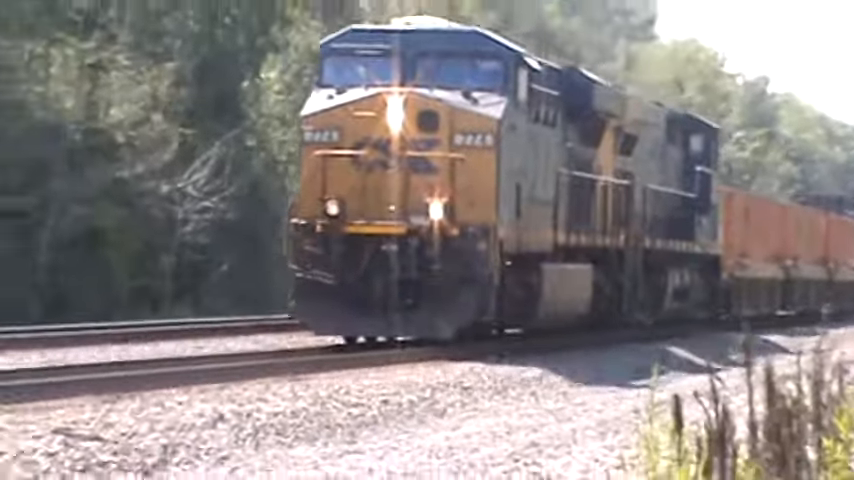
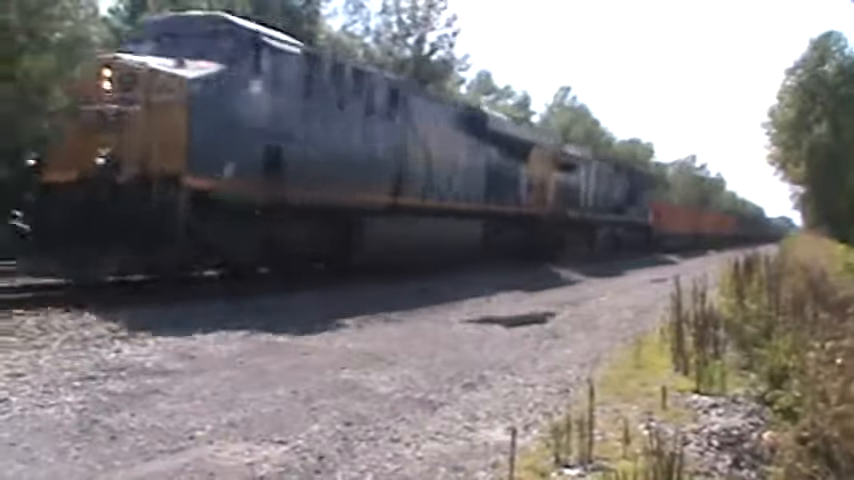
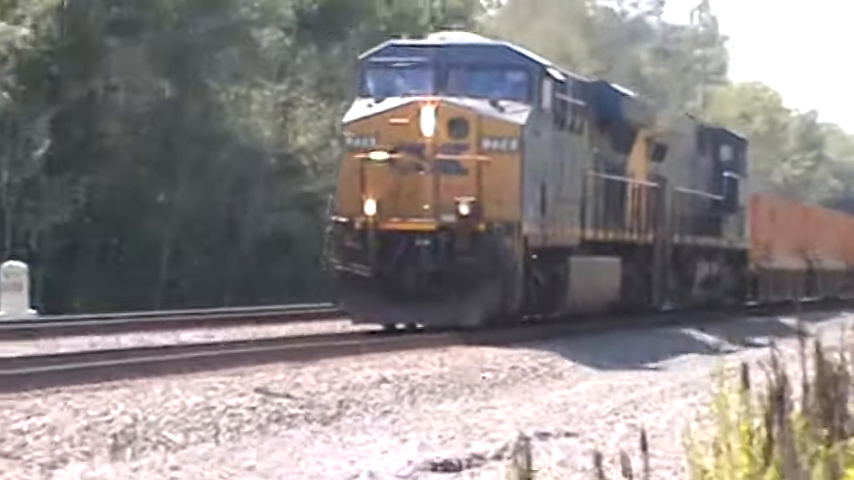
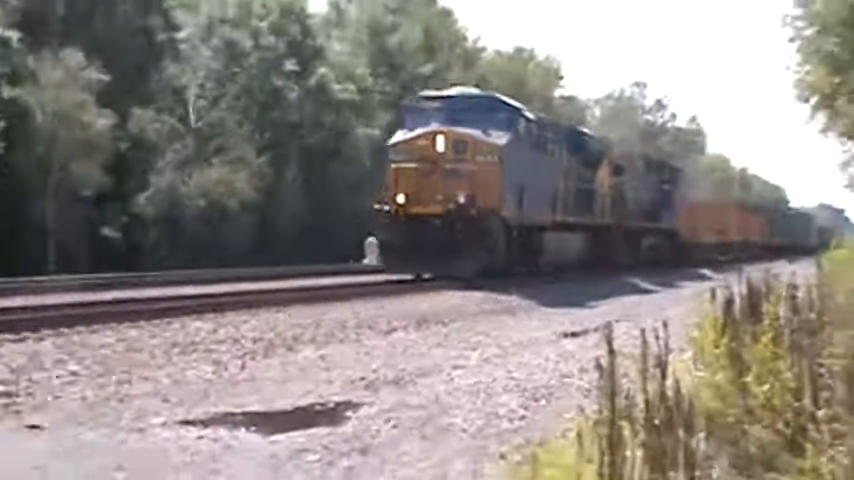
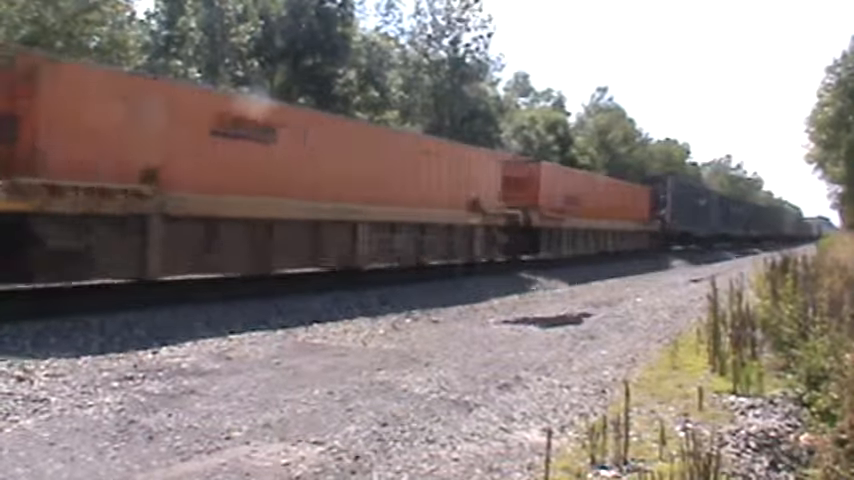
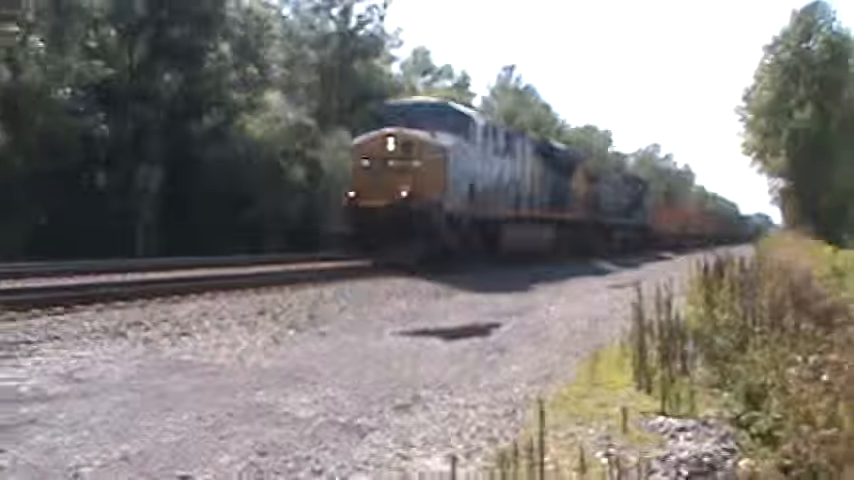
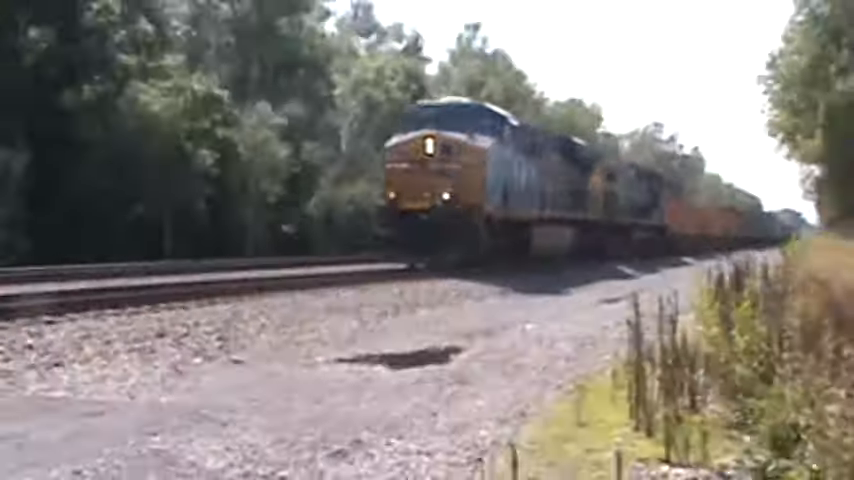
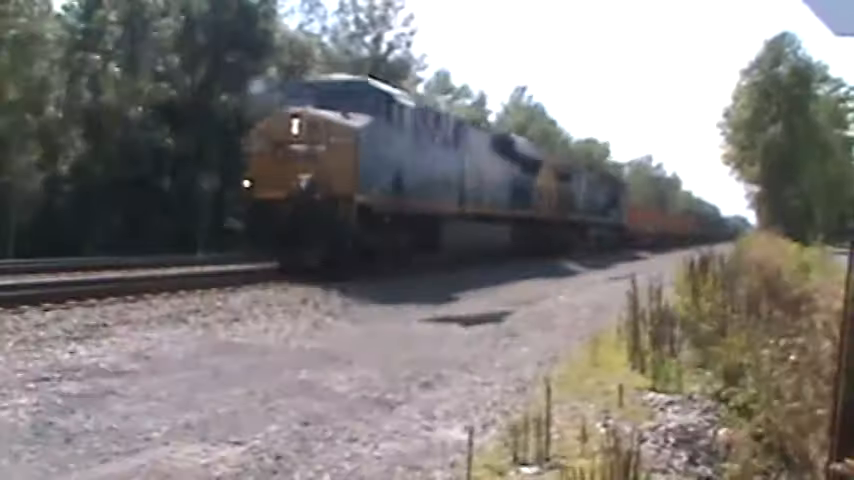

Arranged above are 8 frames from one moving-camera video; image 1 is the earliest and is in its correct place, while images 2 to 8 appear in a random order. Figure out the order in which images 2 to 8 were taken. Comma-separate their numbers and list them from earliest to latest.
3, 4, 7, 6, 8, 2, 5
